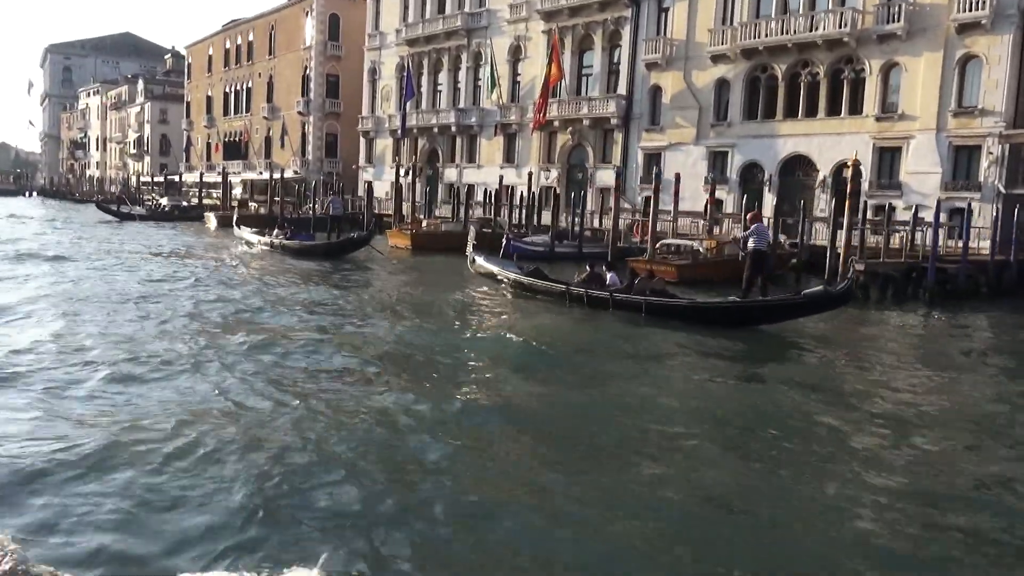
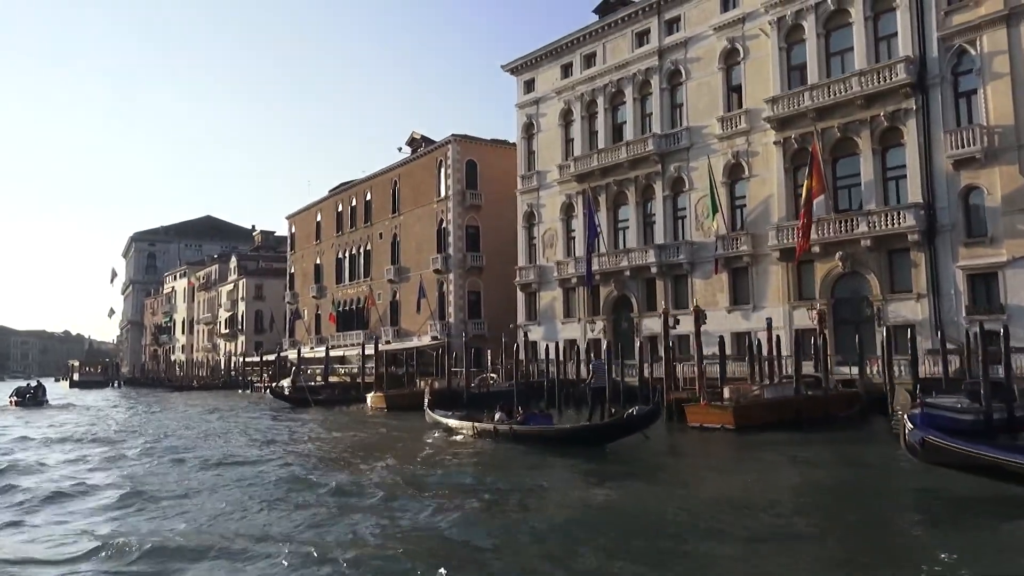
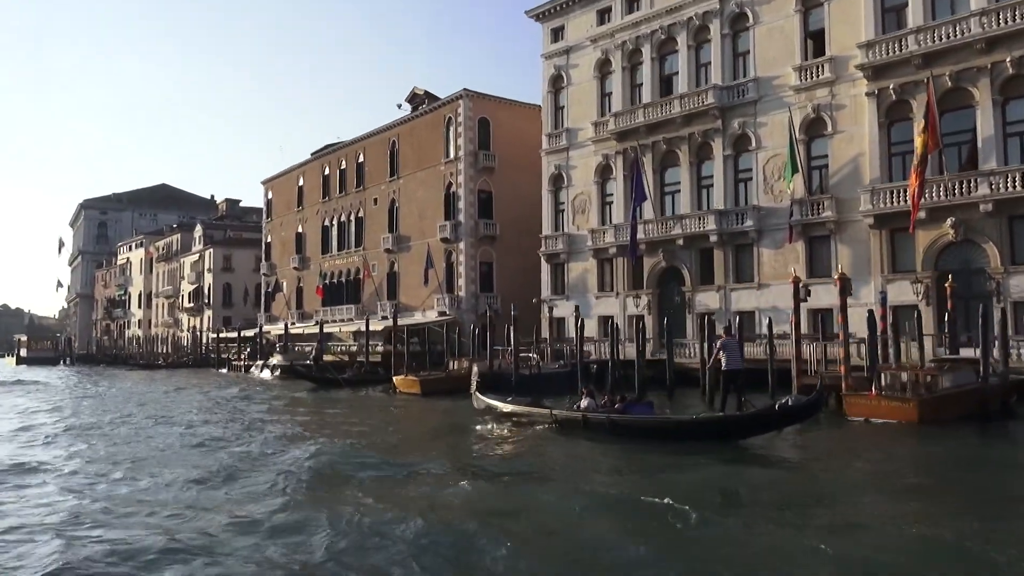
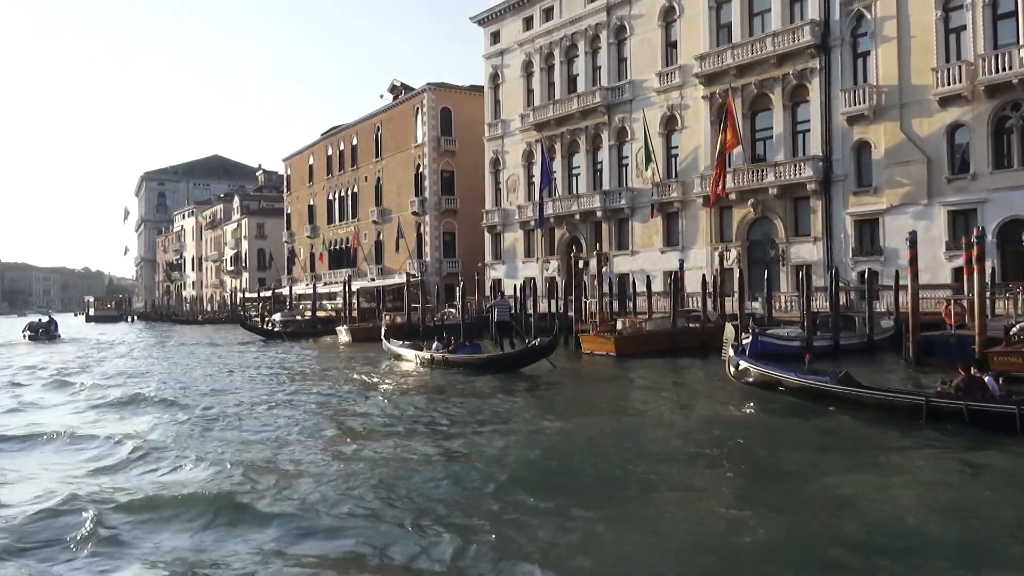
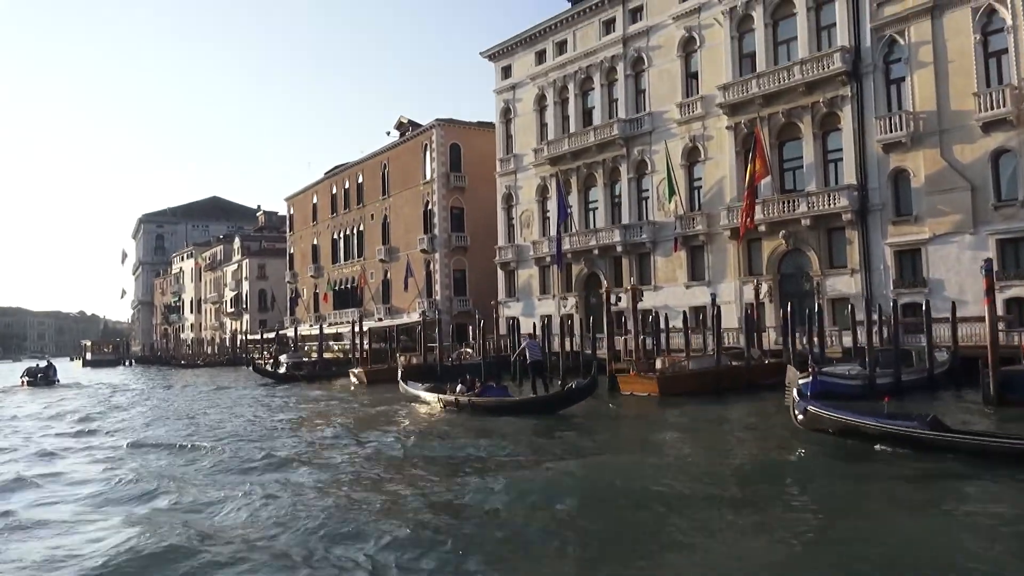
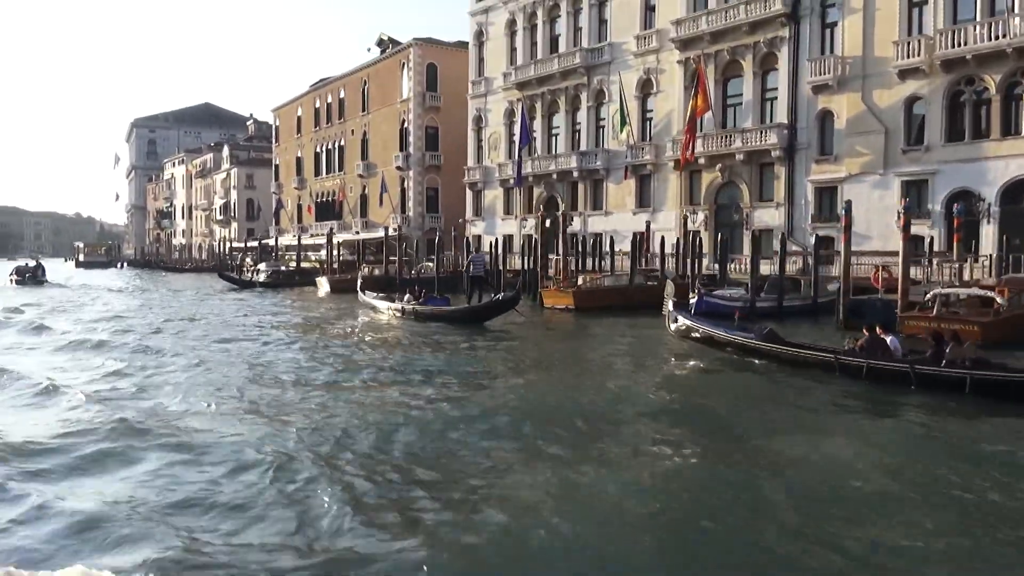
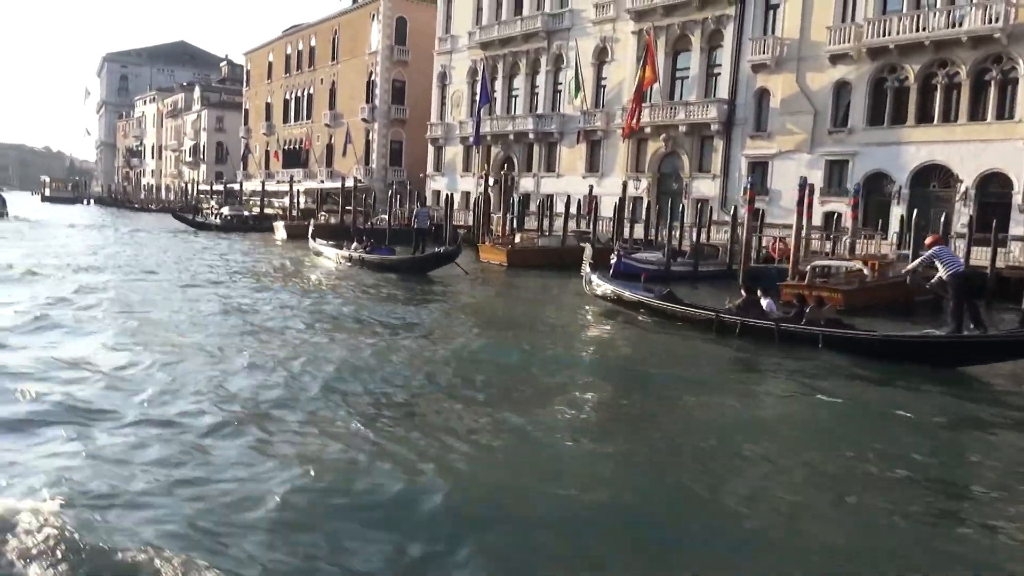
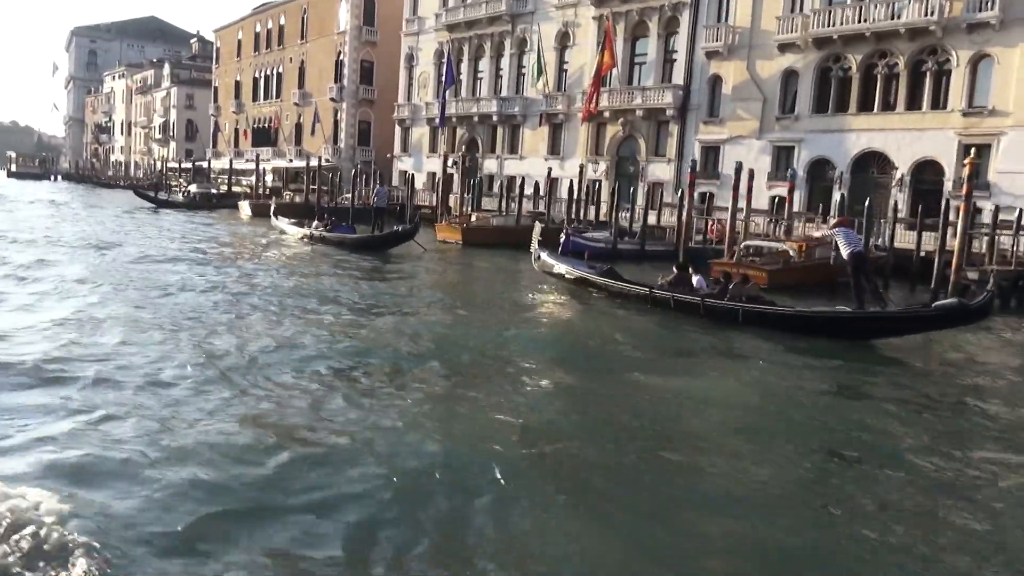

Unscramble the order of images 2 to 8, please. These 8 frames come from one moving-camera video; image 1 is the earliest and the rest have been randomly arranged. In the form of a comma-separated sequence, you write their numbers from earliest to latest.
8, 7, 6, 4, 5, 2, 3
